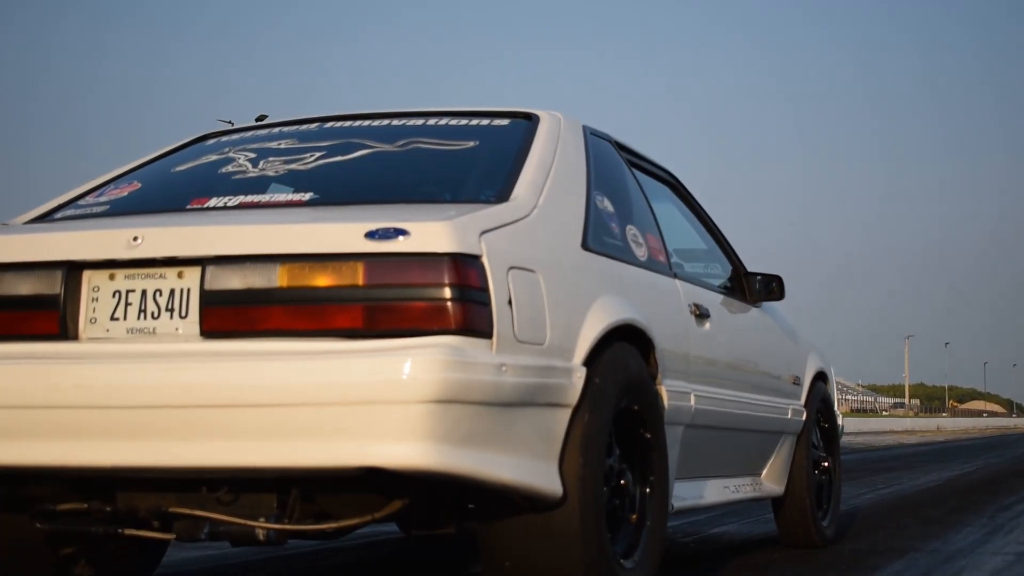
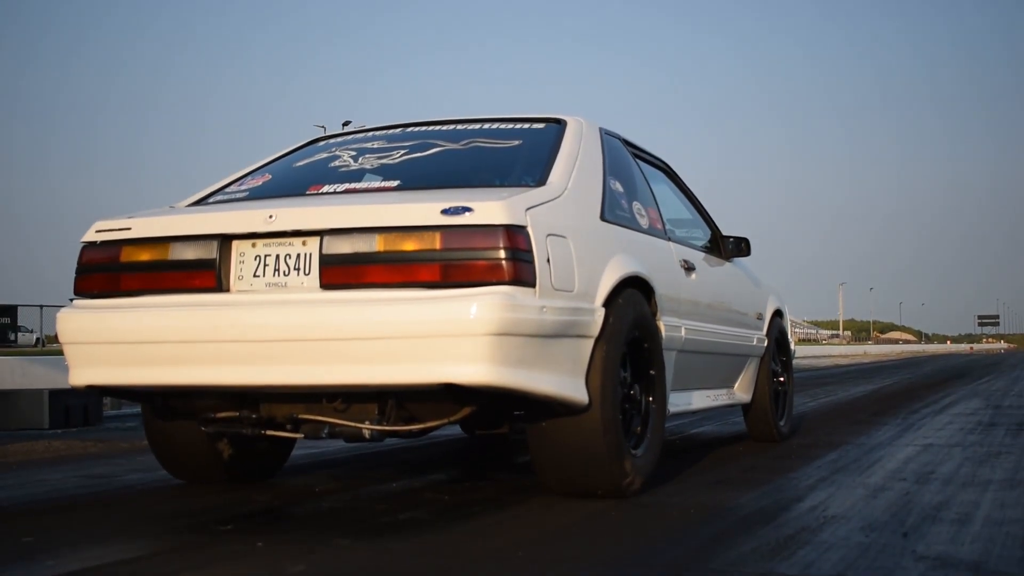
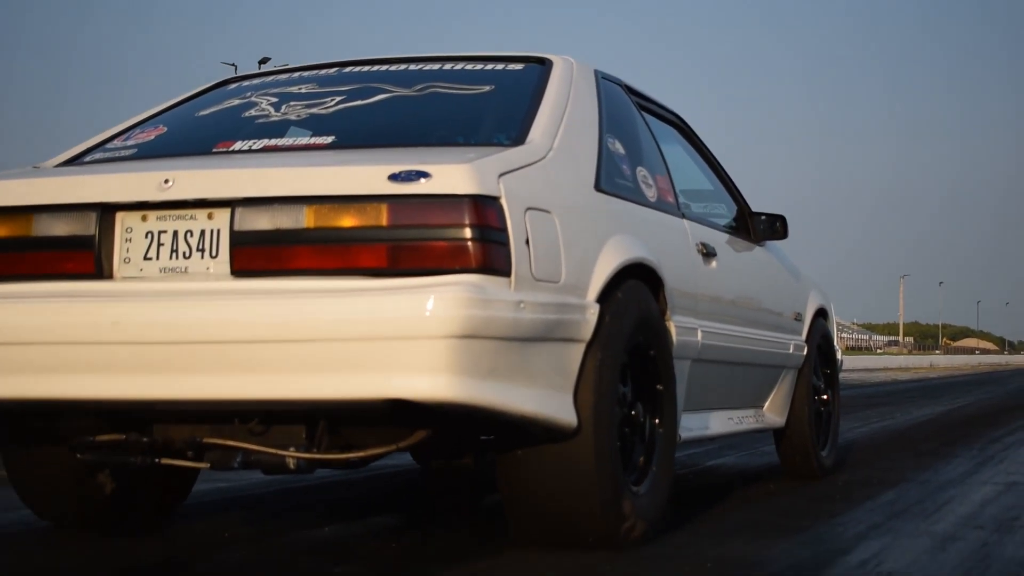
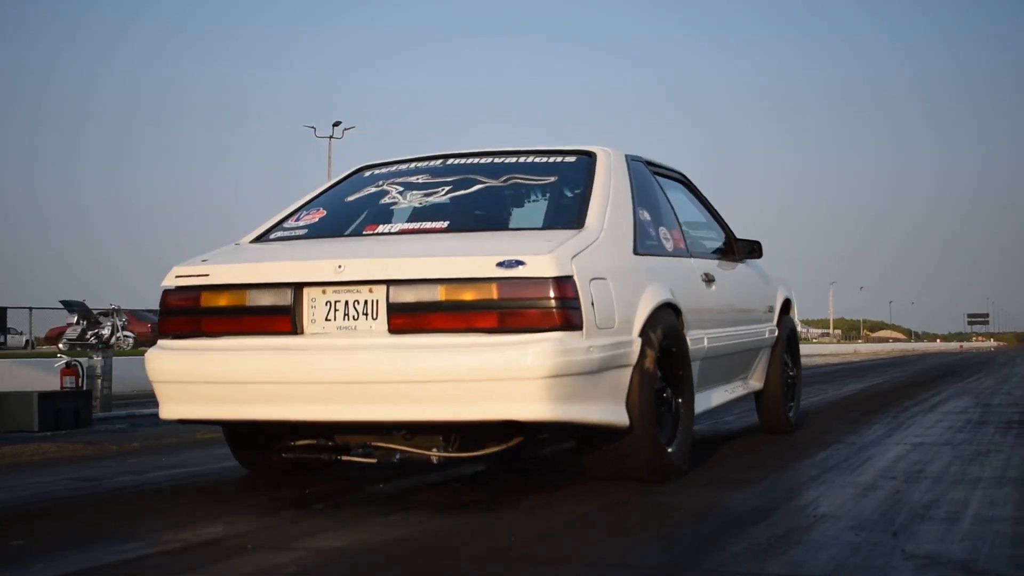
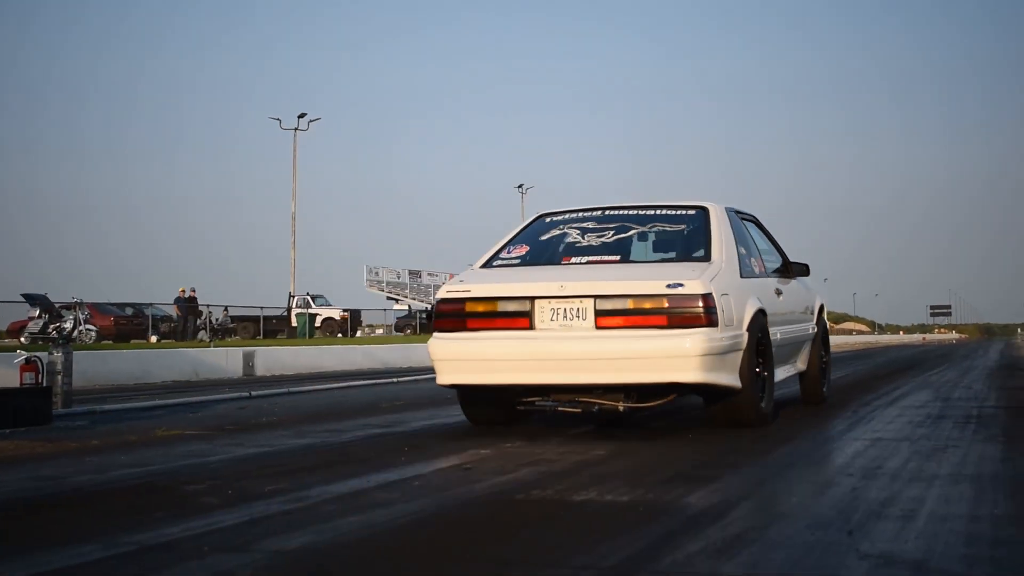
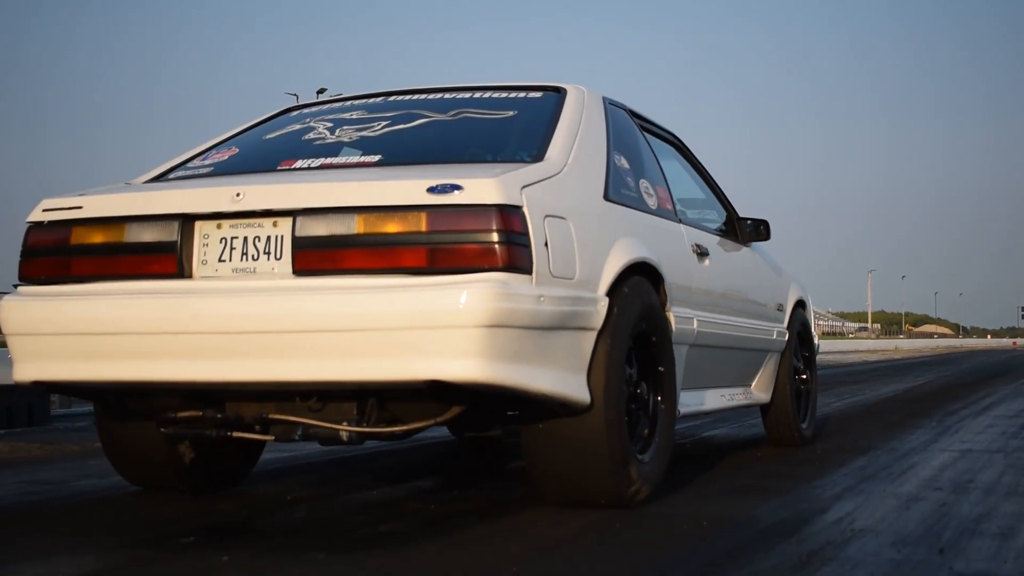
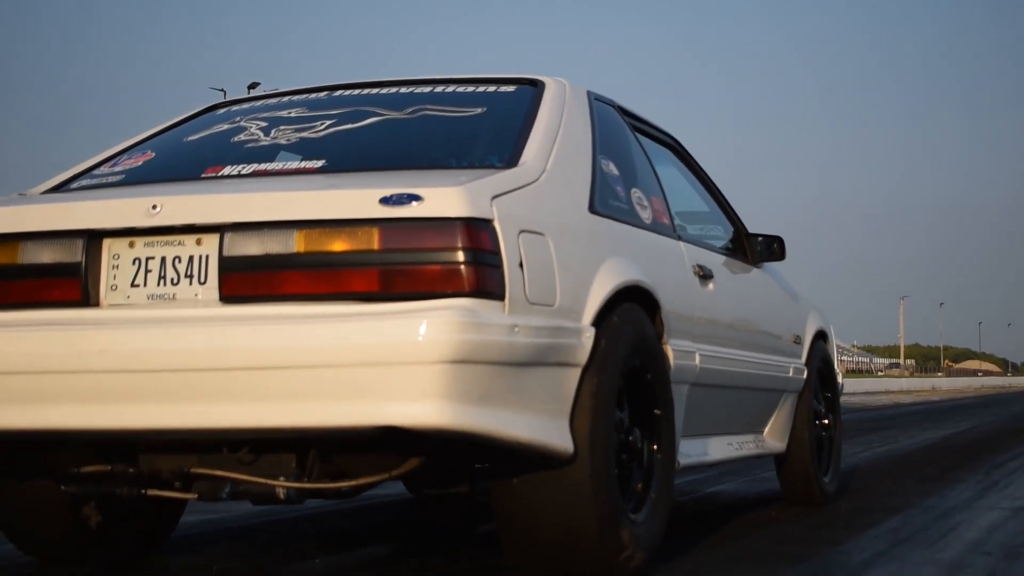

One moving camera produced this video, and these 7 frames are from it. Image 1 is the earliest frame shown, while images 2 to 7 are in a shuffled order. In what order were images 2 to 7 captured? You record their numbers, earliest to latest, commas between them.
7, 3, 6, 2, 4, 5
